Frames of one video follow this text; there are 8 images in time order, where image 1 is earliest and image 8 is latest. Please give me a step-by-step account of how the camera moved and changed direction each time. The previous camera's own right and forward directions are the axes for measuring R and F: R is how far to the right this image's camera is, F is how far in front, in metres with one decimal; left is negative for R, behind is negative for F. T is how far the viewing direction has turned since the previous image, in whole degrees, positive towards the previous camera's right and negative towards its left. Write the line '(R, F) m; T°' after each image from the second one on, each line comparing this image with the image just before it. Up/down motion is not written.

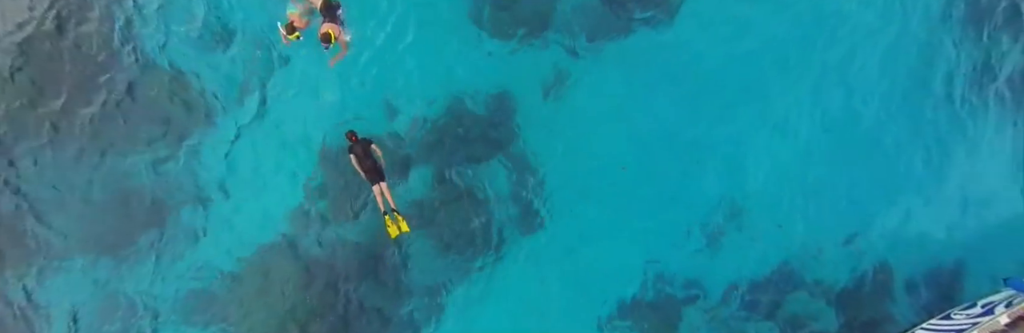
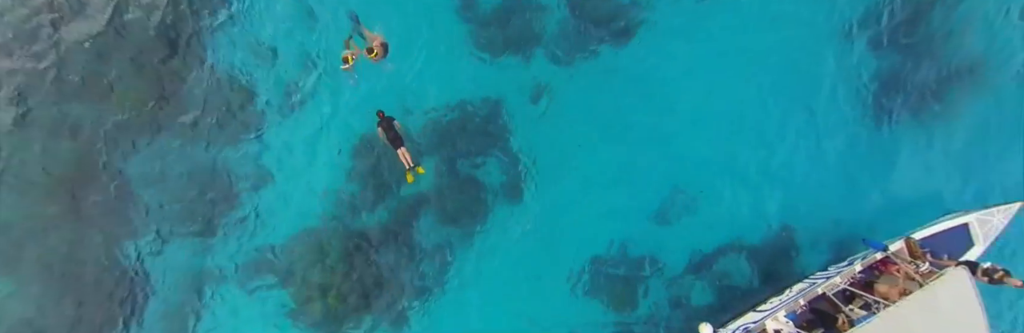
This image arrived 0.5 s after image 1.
(-0.2, -2.1) m; +2°
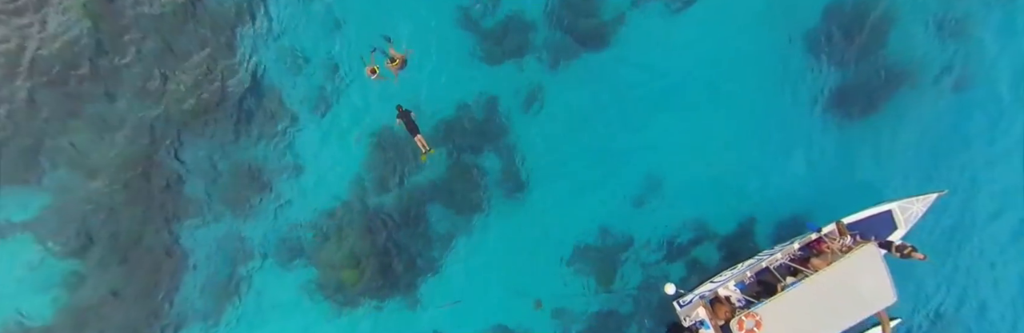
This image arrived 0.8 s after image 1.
(0.0, -1.5) m; +1°
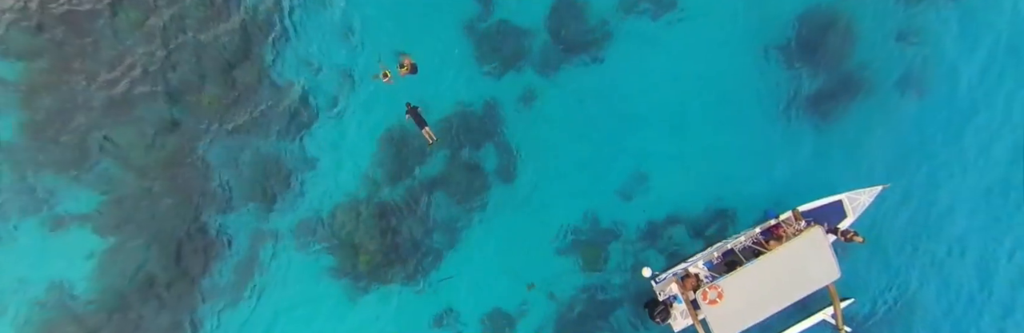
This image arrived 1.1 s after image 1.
(-0.1, -1.3) m; +1°
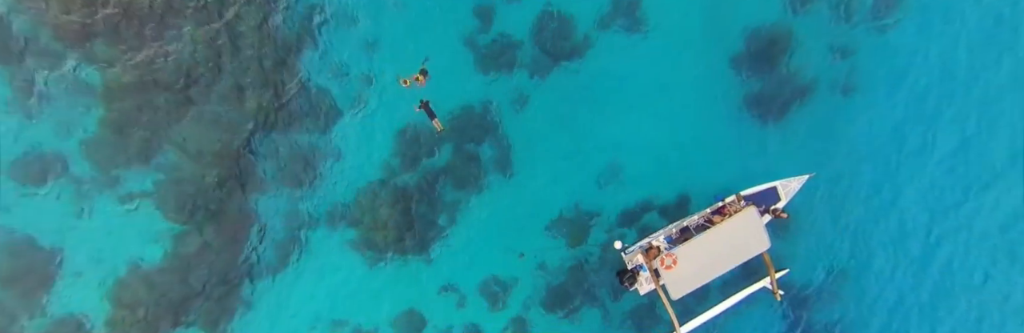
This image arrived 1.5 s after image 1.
(-0.3, -2.3) m; +2°
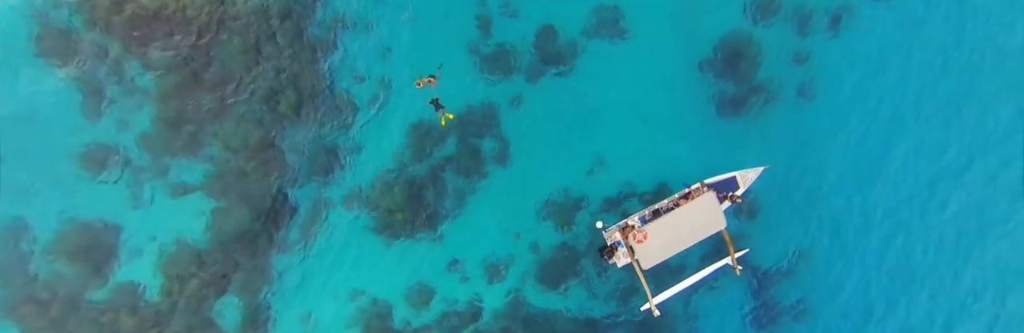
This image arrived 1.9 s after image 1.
(0.0, -2.3) m; 0°
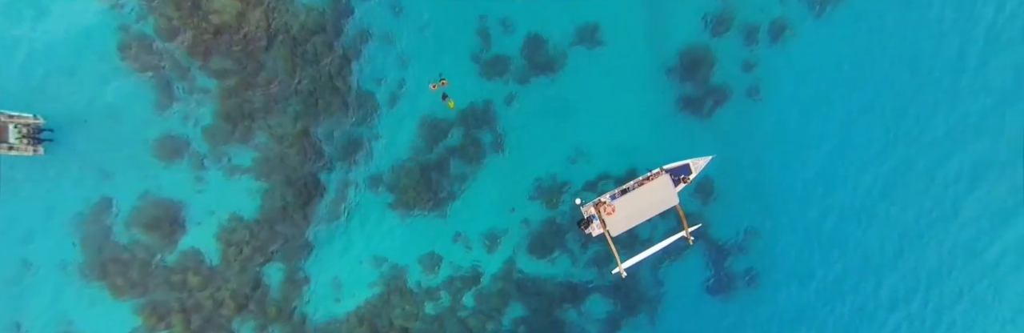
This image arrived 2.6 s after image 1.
(-0.1, -3.7) m; +1°
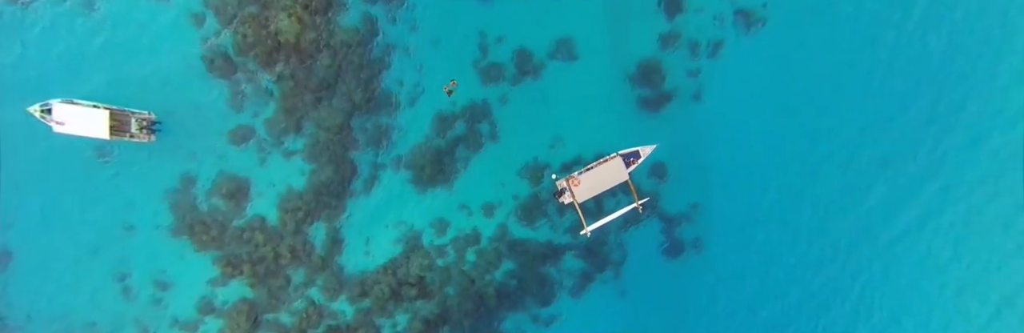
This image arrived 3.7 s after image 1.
(-0.1, -6.1) m; +1°
